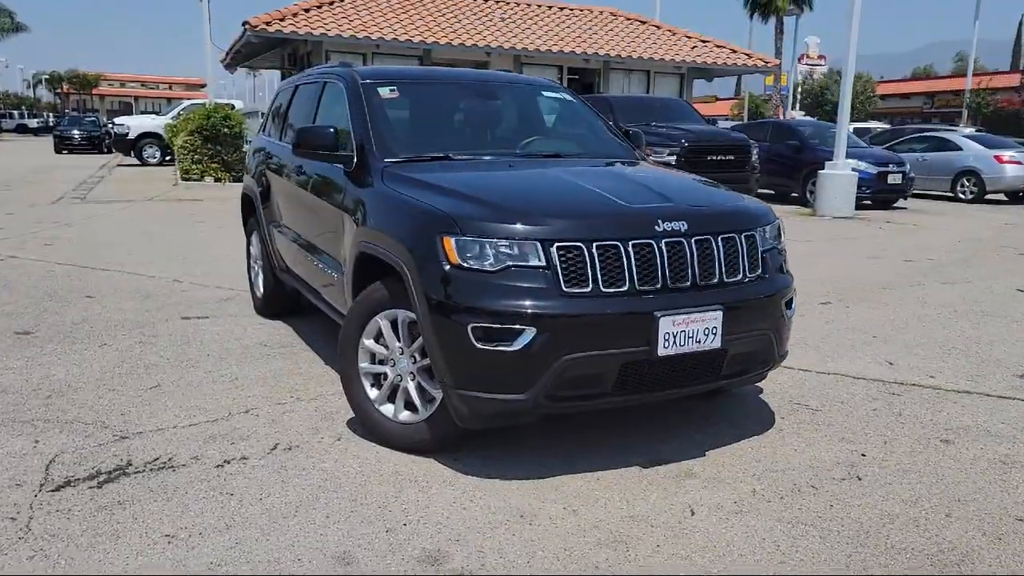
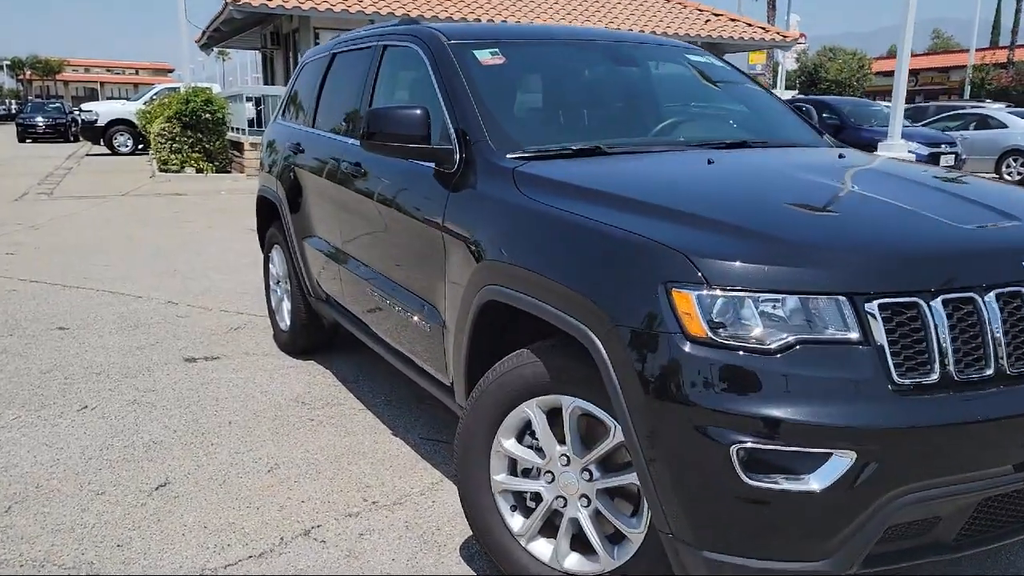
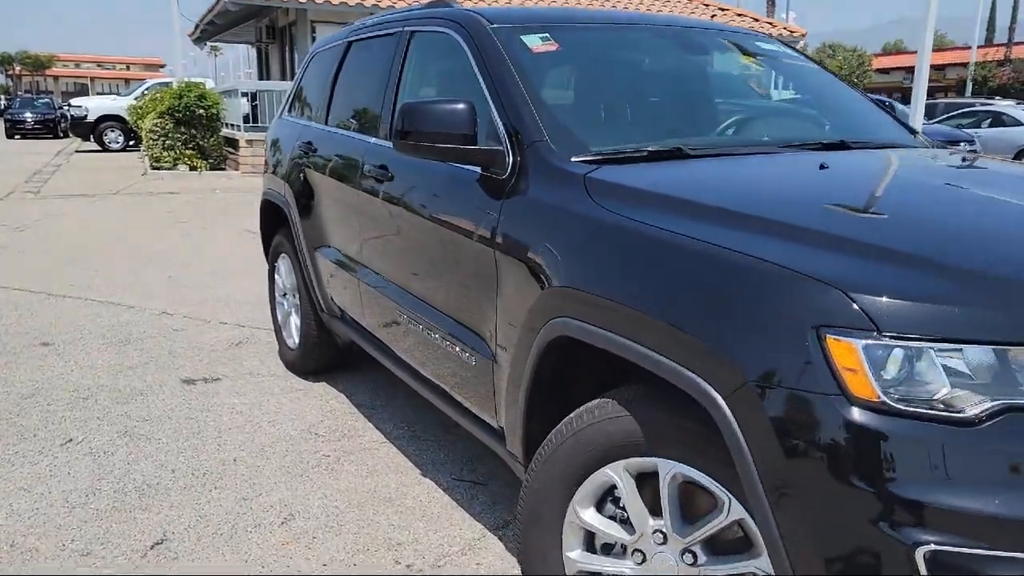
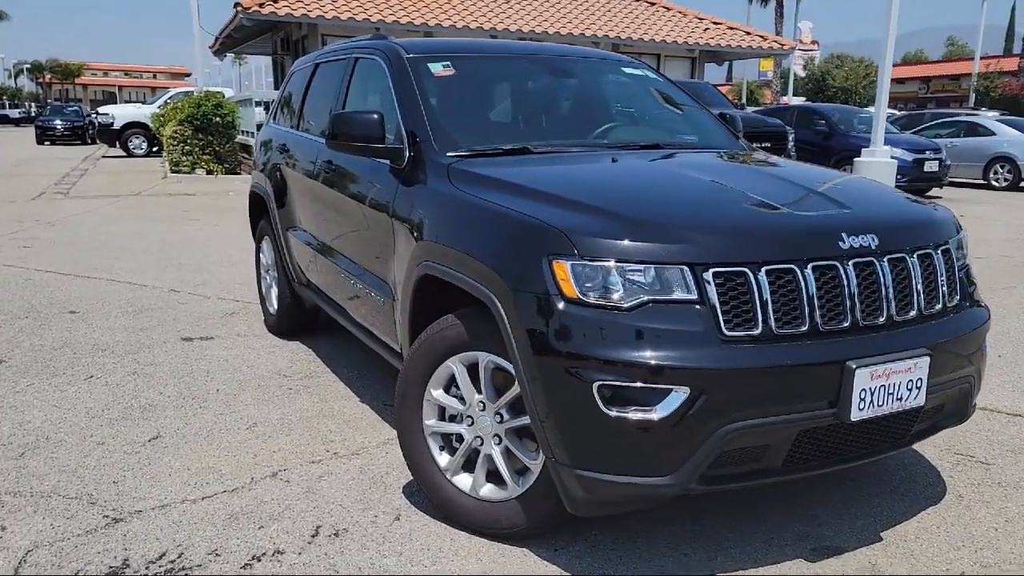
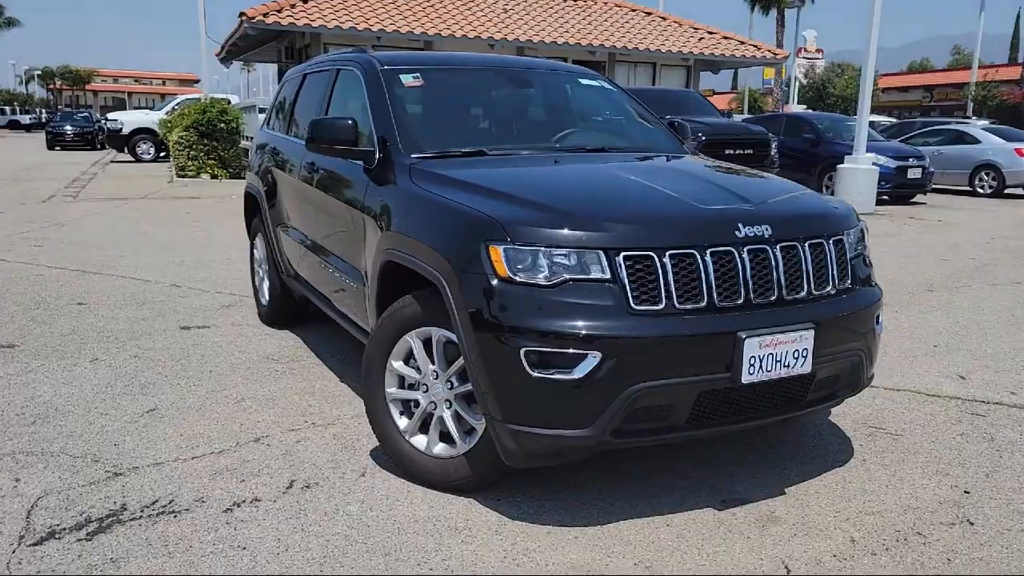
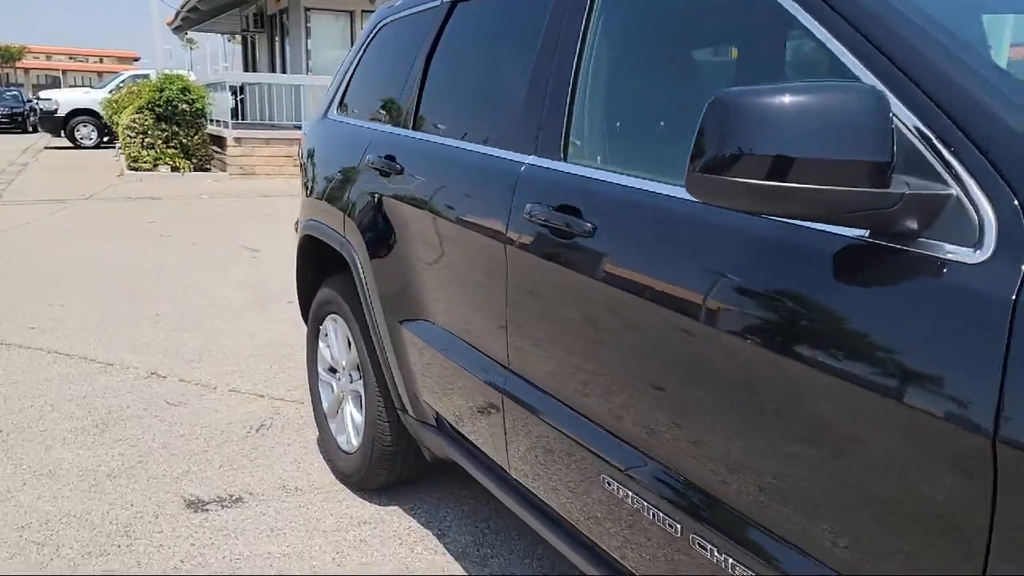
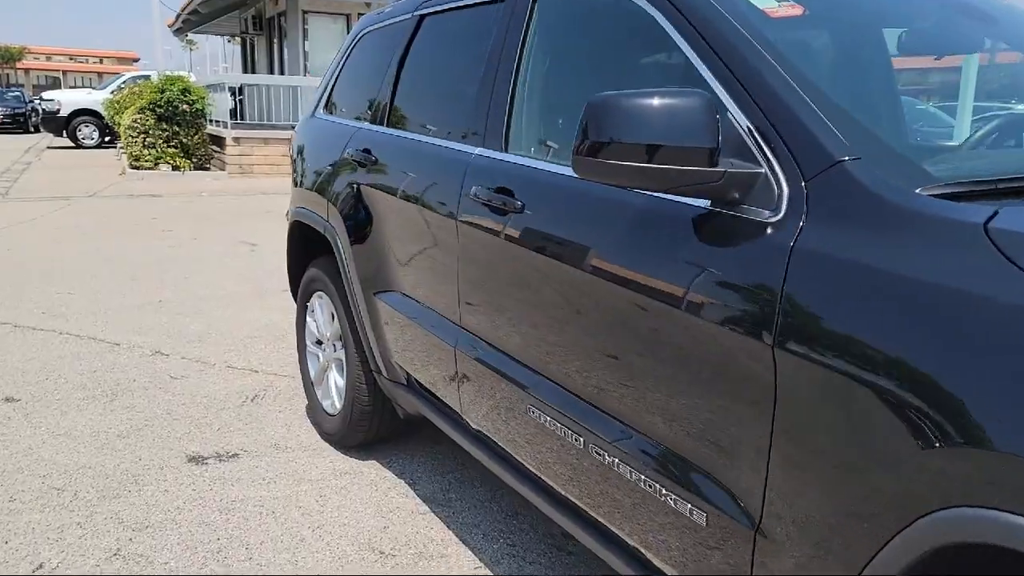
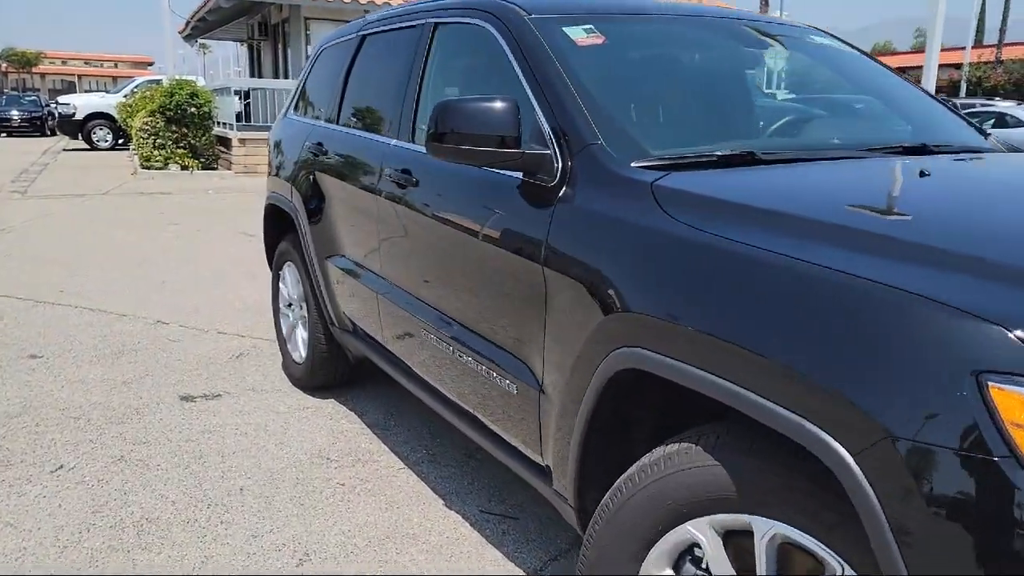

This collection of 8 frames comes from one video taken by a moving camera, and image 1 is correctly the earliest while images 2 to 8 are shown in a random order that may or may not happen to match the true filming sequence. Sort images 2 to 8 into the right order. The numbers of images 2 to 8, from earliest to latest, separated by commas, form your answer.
5, 4, 2, 3, 8, 7, 6
